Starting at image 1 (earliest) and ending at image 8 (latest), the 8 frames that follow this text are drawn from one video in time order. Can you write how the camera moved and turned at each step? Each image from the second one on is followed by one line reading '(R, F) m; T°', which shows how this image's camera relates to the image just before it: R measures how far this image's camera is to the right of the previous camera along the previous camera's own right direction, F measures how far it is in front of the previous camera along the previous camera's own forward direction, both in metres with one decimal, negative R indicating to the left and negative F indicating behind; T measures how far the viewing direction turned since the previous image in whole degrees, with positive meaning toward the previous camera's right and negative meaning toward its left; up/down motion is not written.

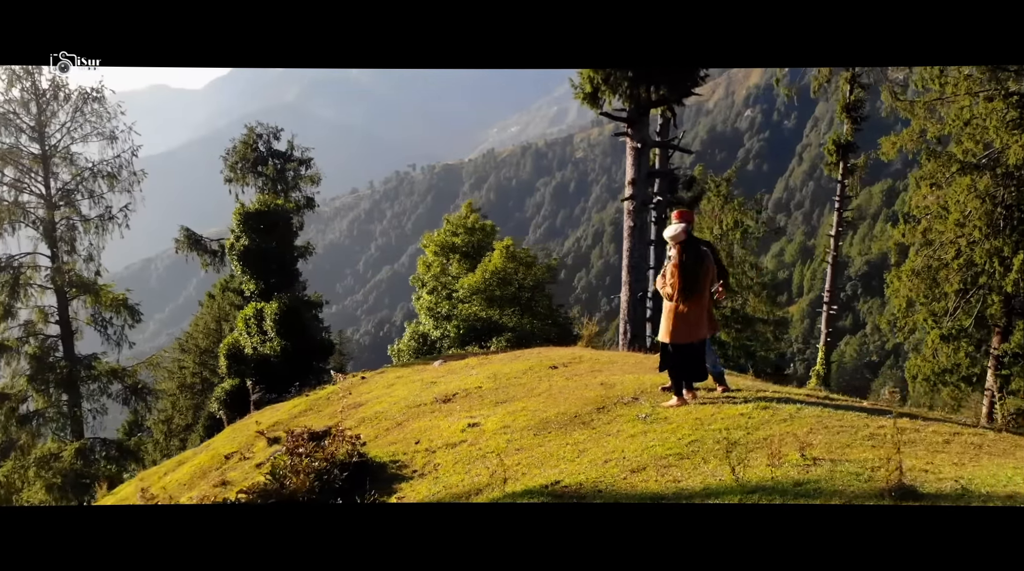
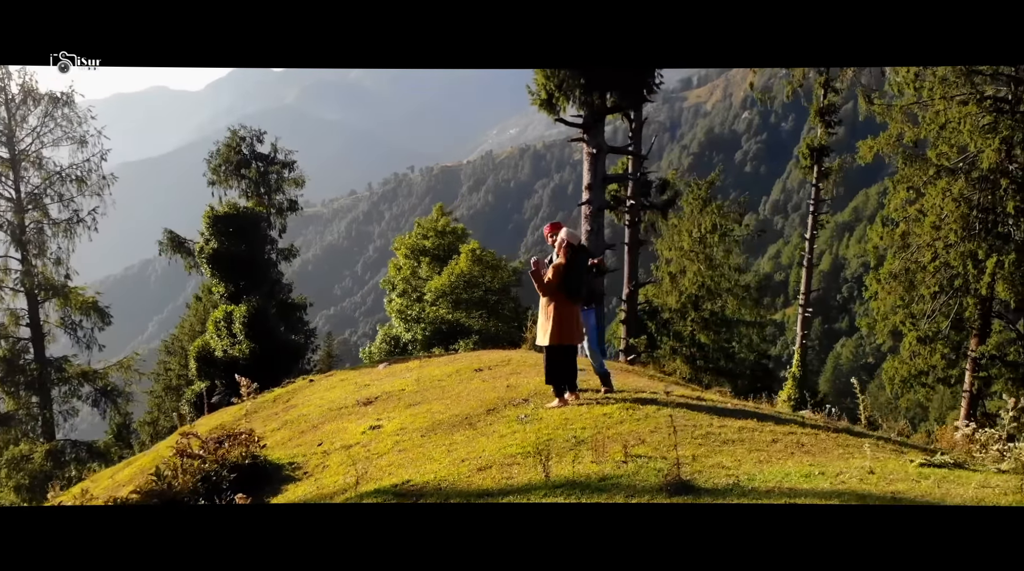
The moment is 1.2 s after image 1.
(+0.6, -0.1) m; 0°
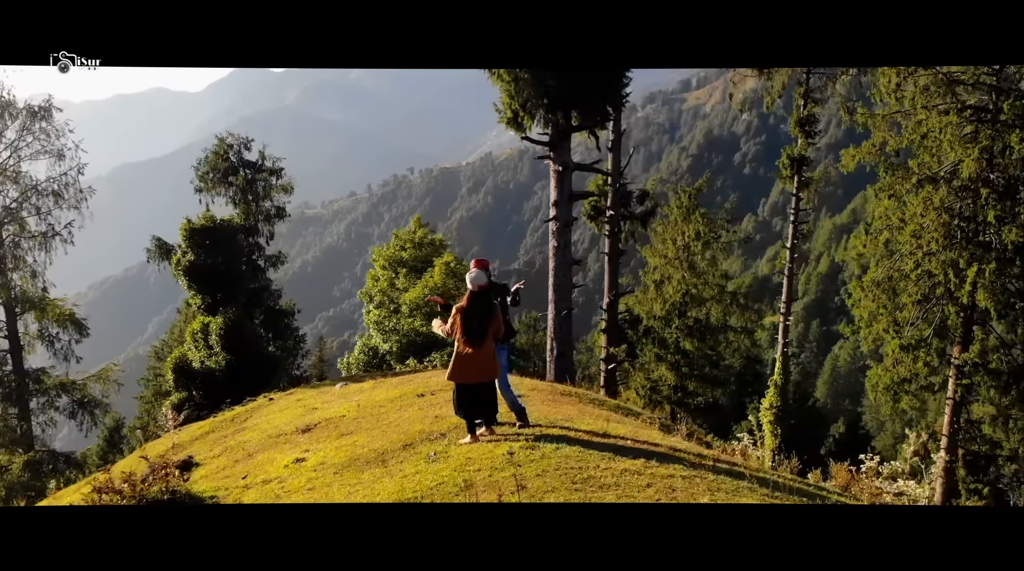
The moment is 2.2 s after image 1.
(+0.5, -0.1) m; 0°
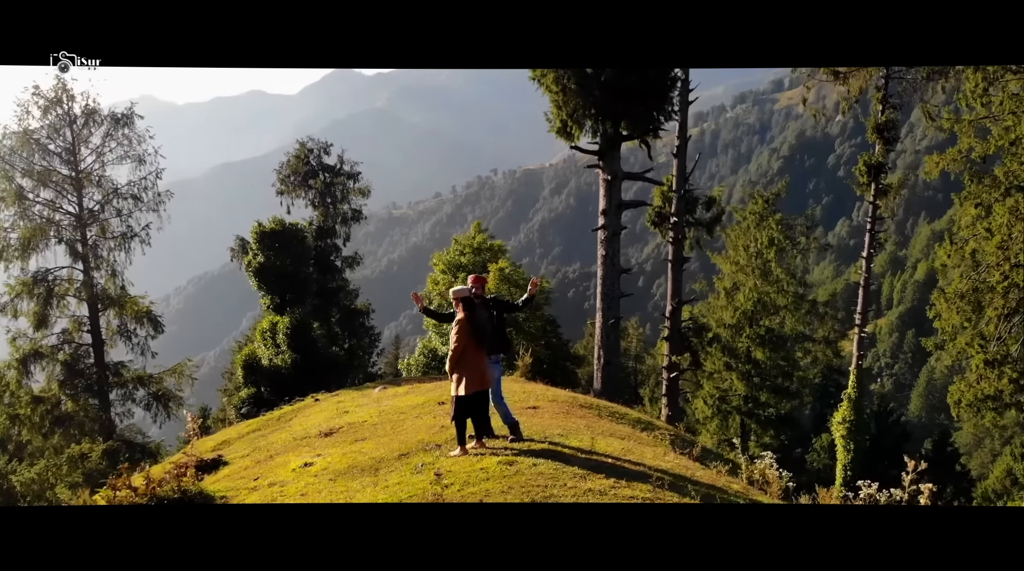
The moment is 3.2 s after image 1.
(+0.5, -0.1) m; -5°
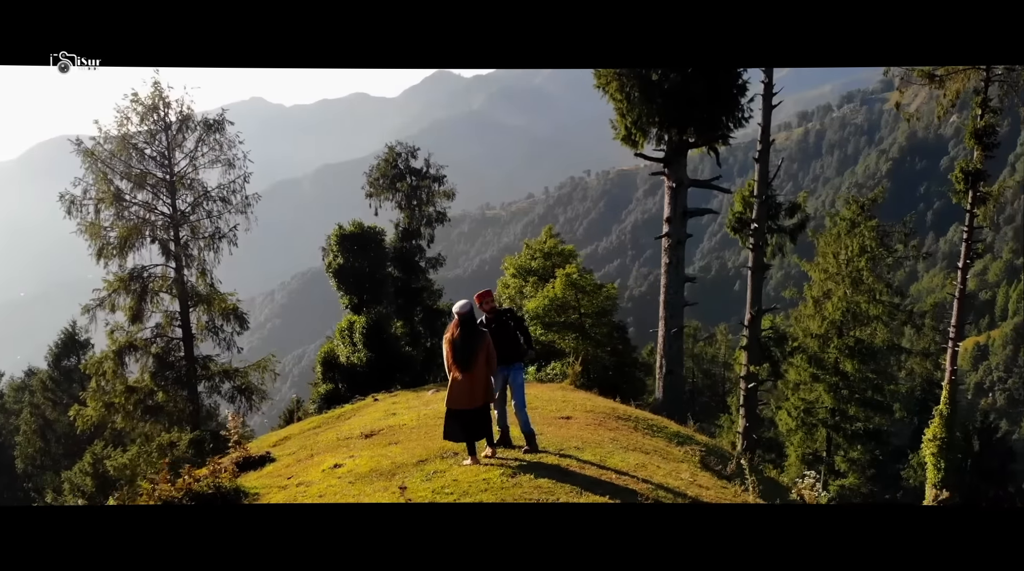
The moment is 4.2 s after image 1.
(+0.4, -0.1) m; -6°
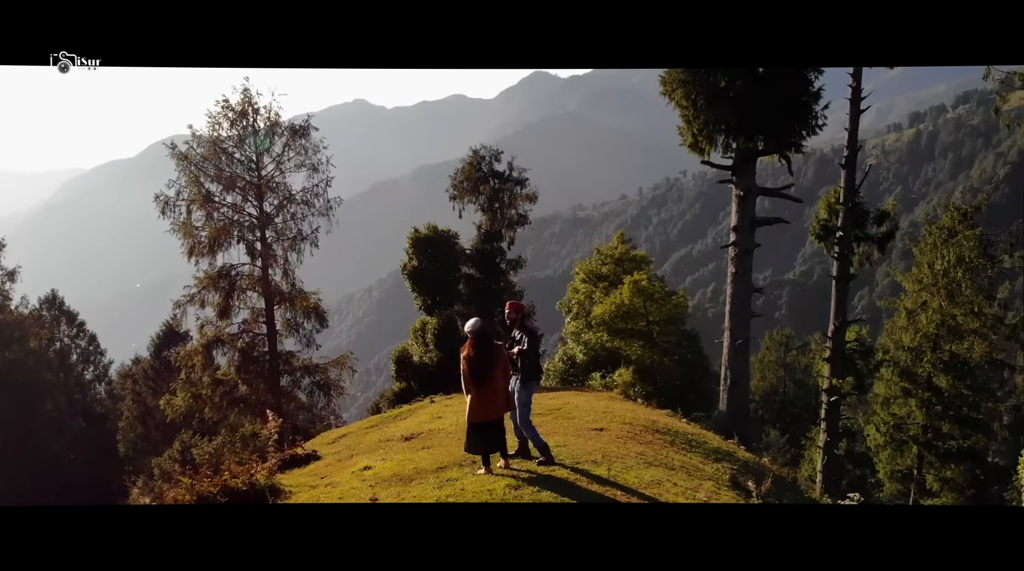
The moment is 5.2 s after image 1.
(+0.4, -0.1) m; -6°
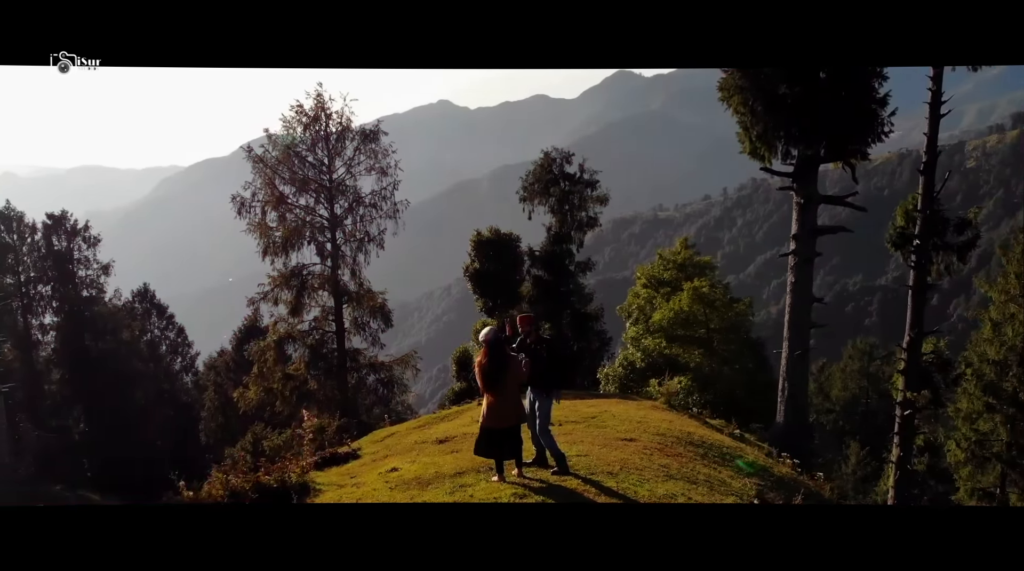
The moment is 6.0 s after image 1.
(+0.4, -0.1) m; -5°
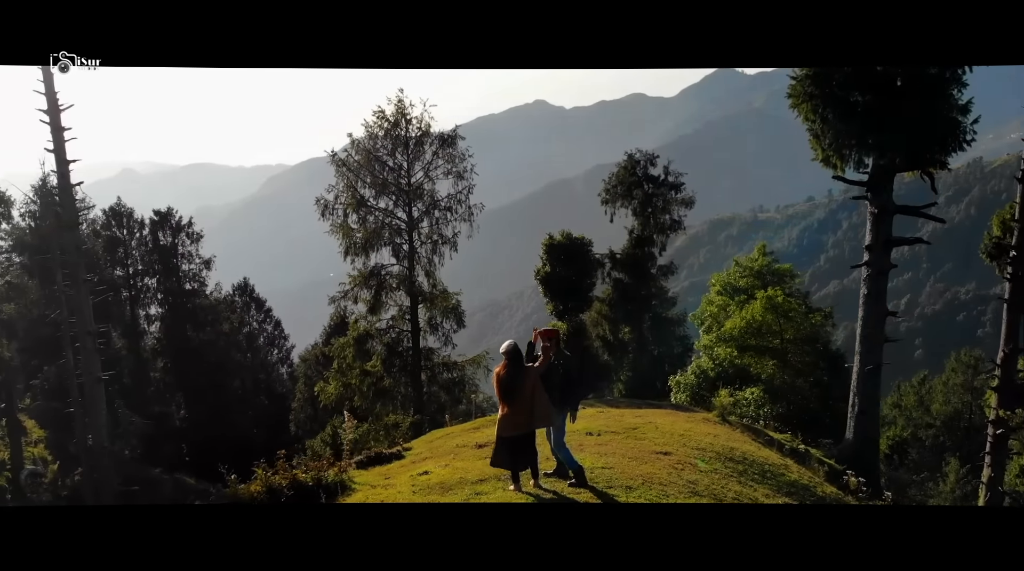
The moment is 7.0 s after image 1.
(+0.4, -0.1) m; -6°
